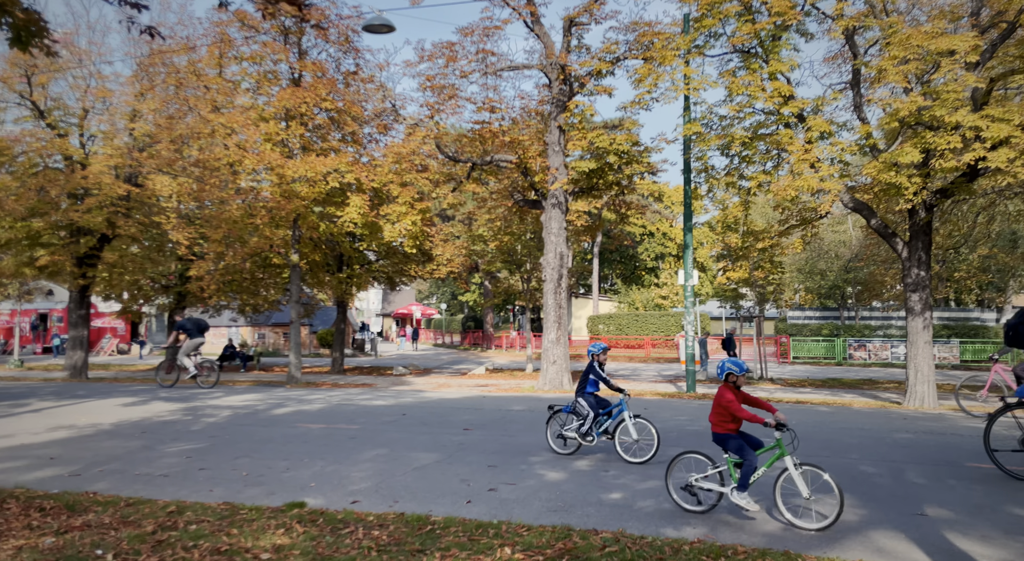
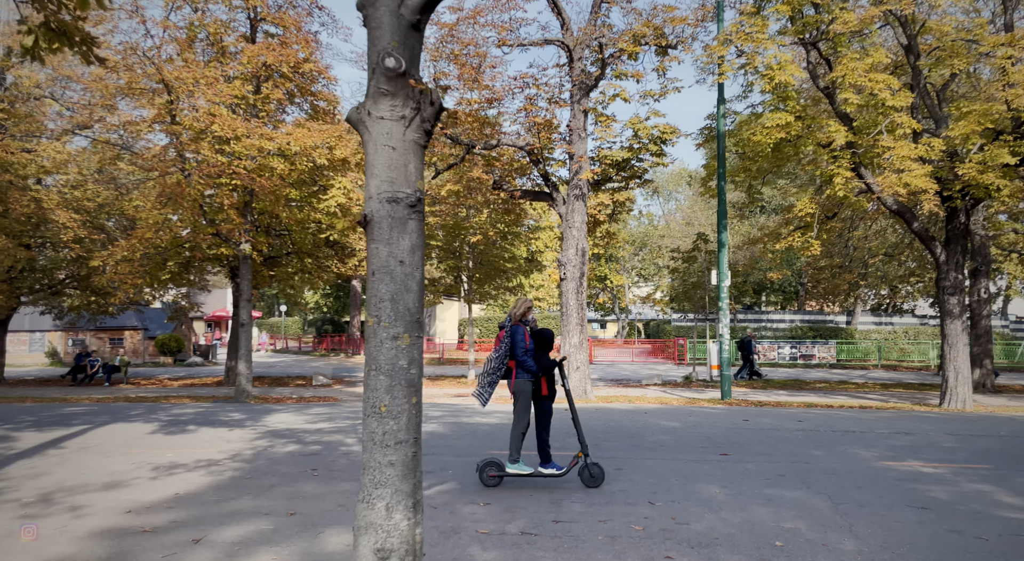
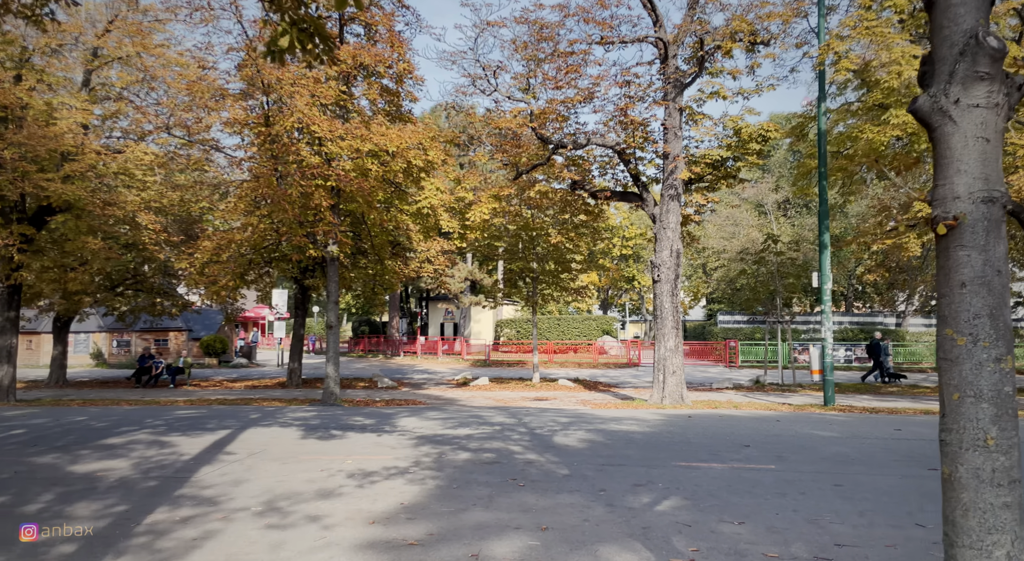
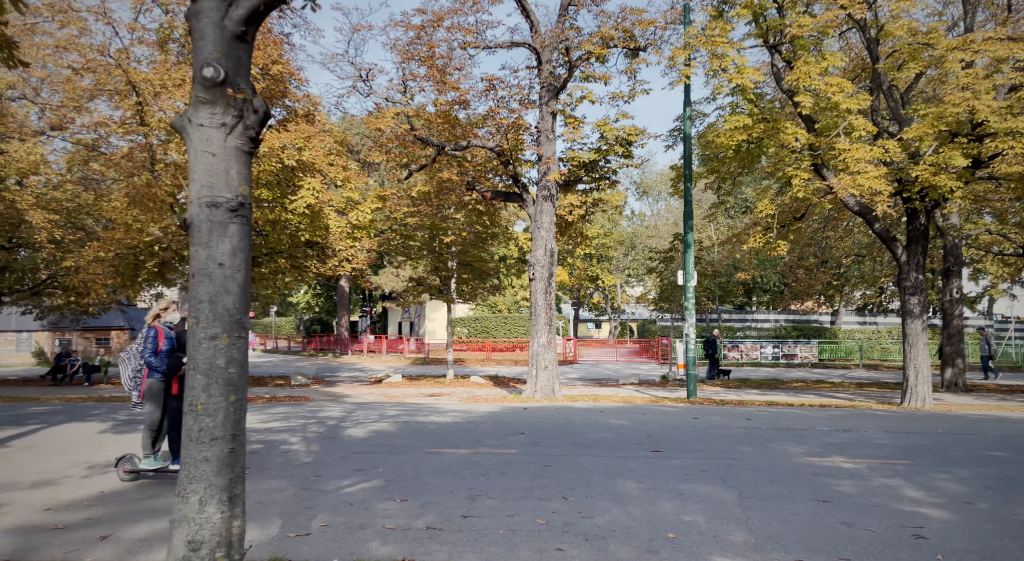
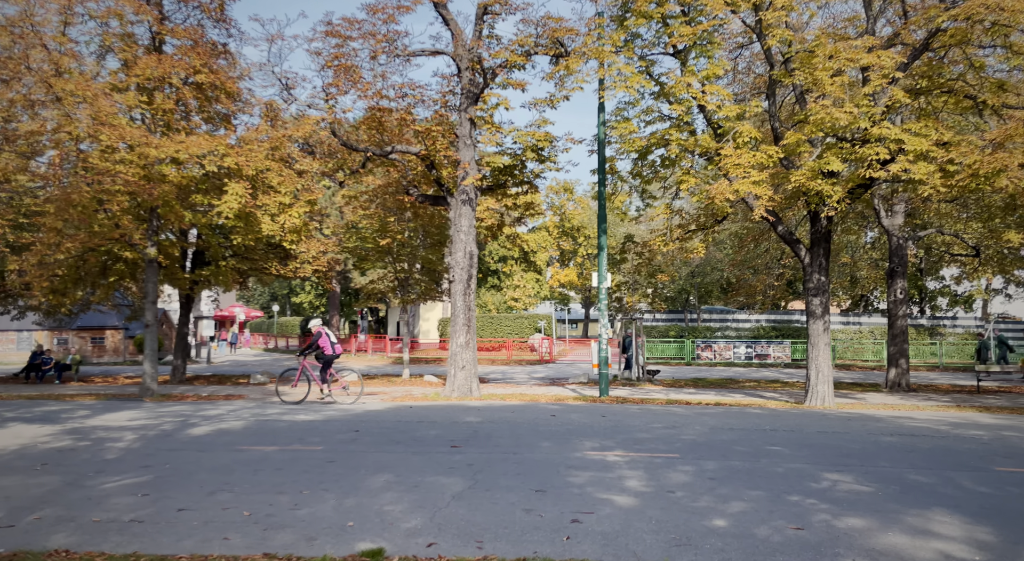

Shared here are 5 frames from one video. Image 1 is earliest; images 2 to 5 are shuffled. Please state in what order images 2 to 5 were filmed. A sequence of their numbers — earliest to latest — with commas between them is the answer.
5, 4, 2, 3
